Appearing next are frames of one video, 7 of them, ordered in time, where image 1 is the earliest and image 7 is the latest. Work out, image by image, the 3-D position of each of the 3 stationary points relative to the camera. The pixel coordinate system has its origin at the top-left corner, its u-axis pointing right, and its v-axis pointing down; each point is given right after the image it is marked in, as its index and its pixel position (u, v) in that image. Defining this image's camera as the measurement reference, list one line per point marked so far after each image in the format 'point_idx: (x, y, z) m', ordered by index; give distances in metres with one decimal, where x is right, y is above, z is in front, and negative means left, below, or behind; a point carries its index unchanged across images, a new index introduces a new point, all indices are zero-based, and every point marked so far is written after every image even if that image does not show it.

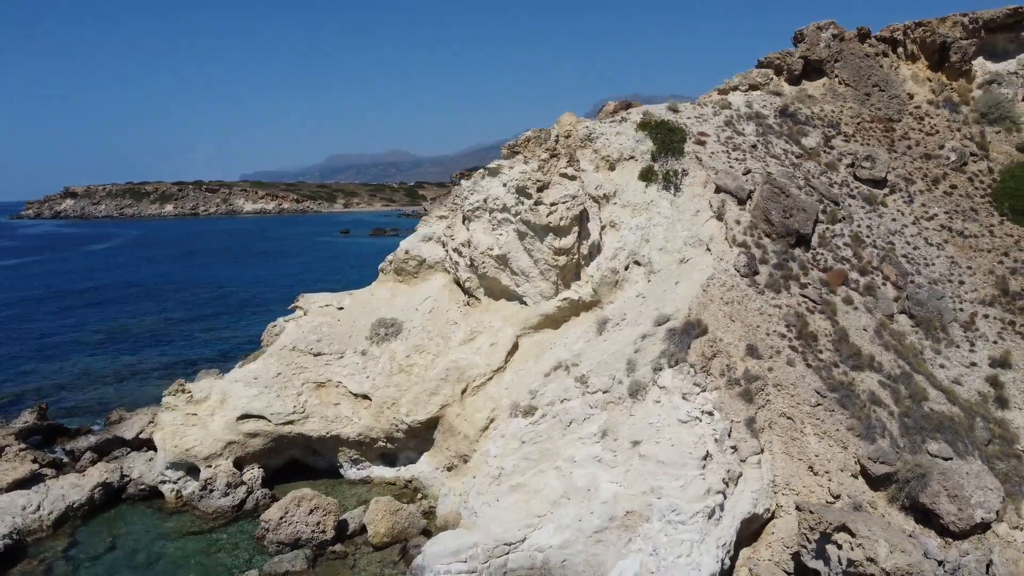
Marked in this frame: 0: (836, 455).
0: (+4.5, -2.4, +11.7) m
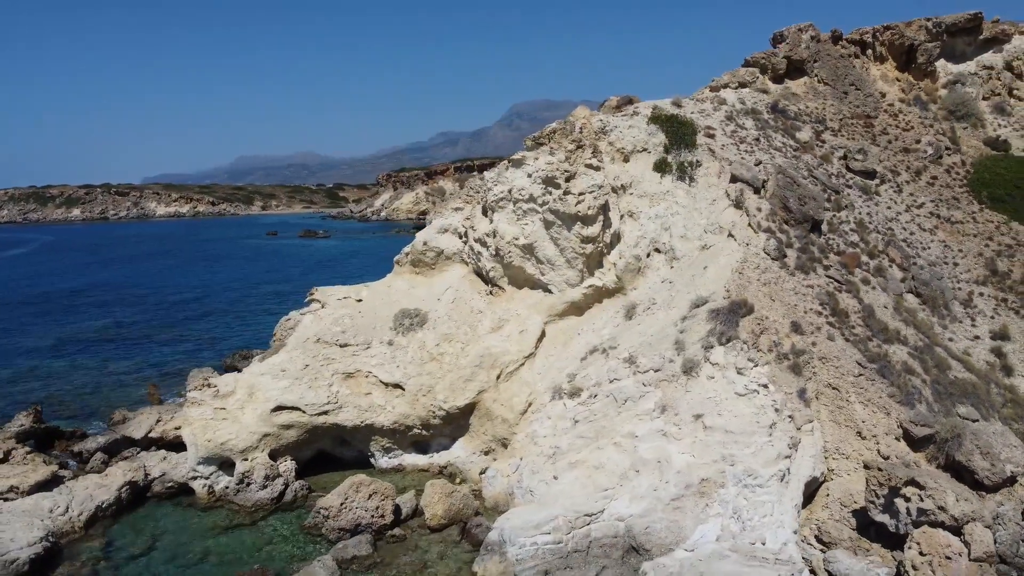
0: (+5.6, -2.0, +12.7) m
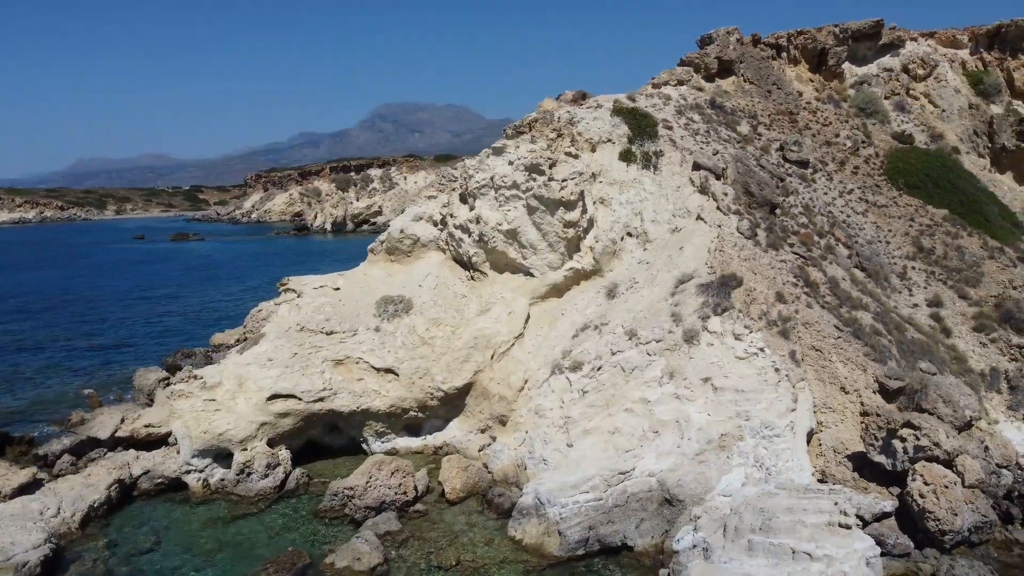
0: (+6.0, -1.5, +14.3) m
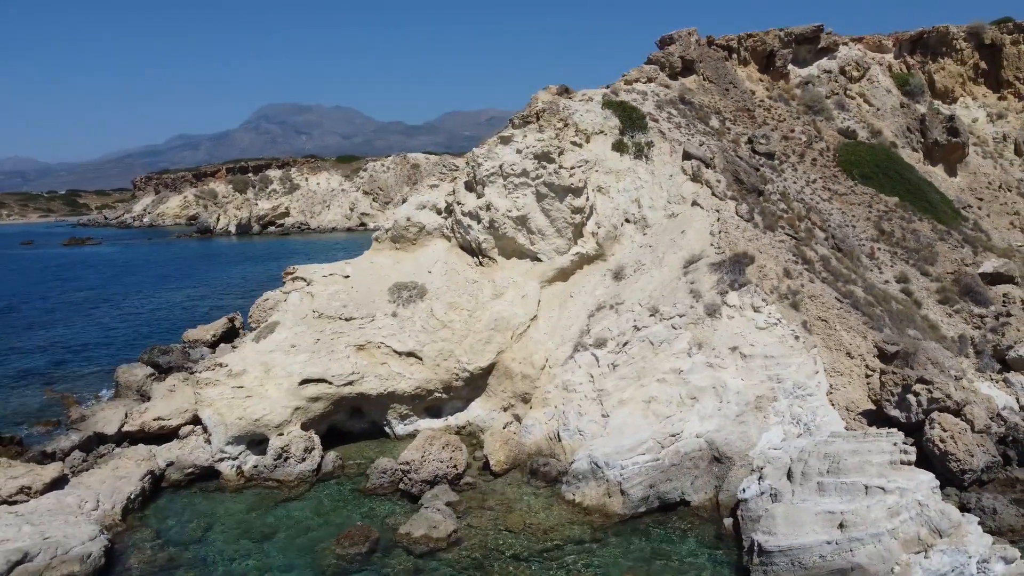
0: (+6.7, -1.0, +15.8) m
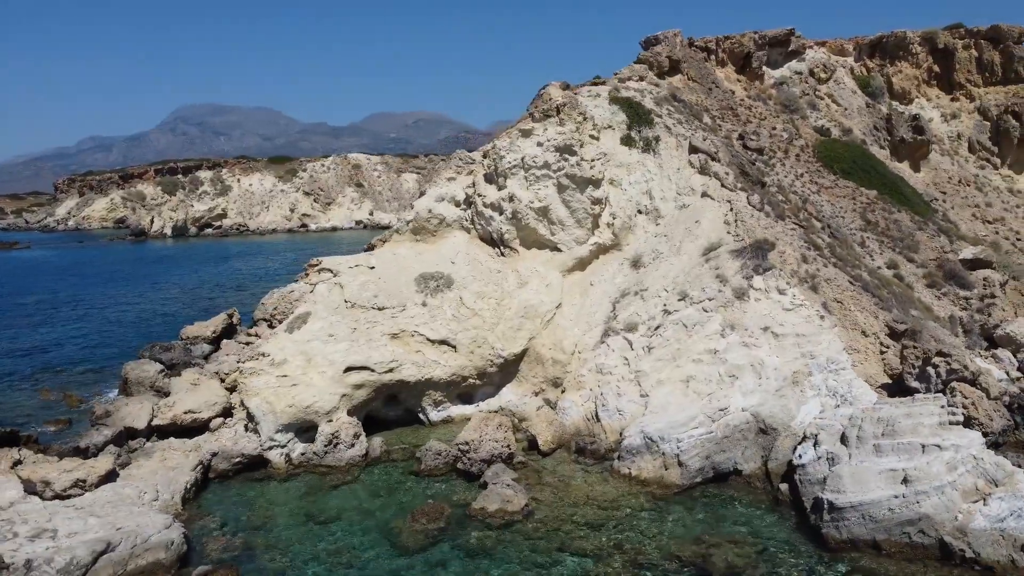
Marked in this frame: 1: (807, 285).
0: (+7.4, -0.7, +17.0) m
1: (+6.0, +0.1, +17.0) m
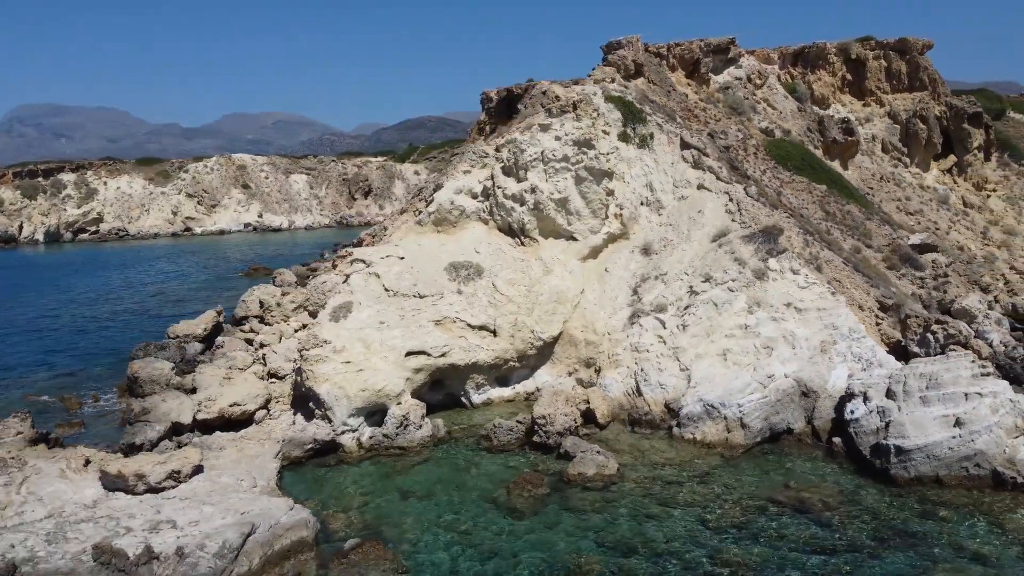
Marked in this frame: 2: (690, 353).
0: (+8.3, -0.2, +19.2) m
1: (+6.9, +0.5, +19.0) m
2: (+3.8, -1.4, +17.6) m
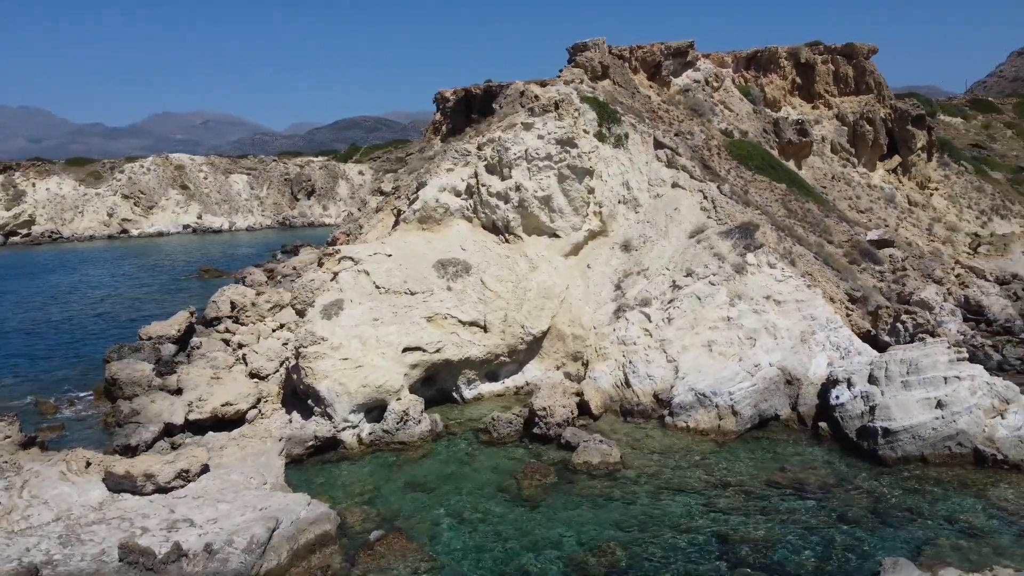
0: (+7.9, 0.0, +20.2) m
1: (+6.6, +0.7, +19.9) m
2: (+3.6, -1.3, +18.2) m
